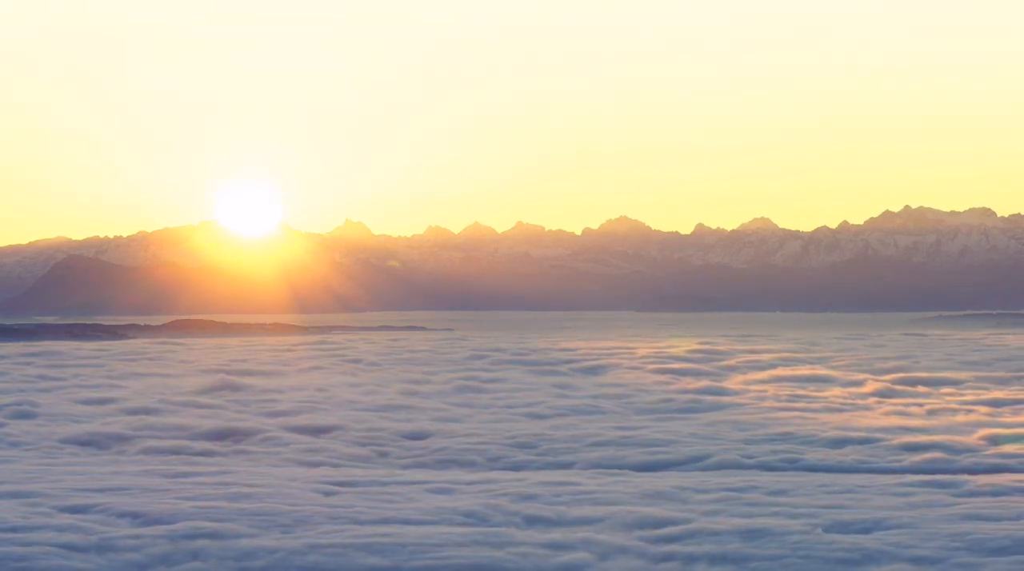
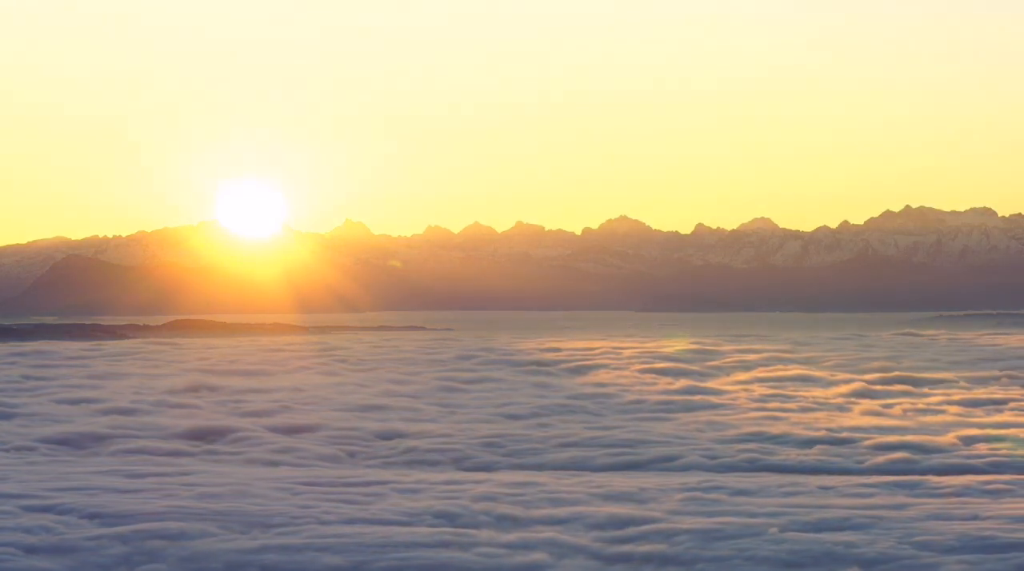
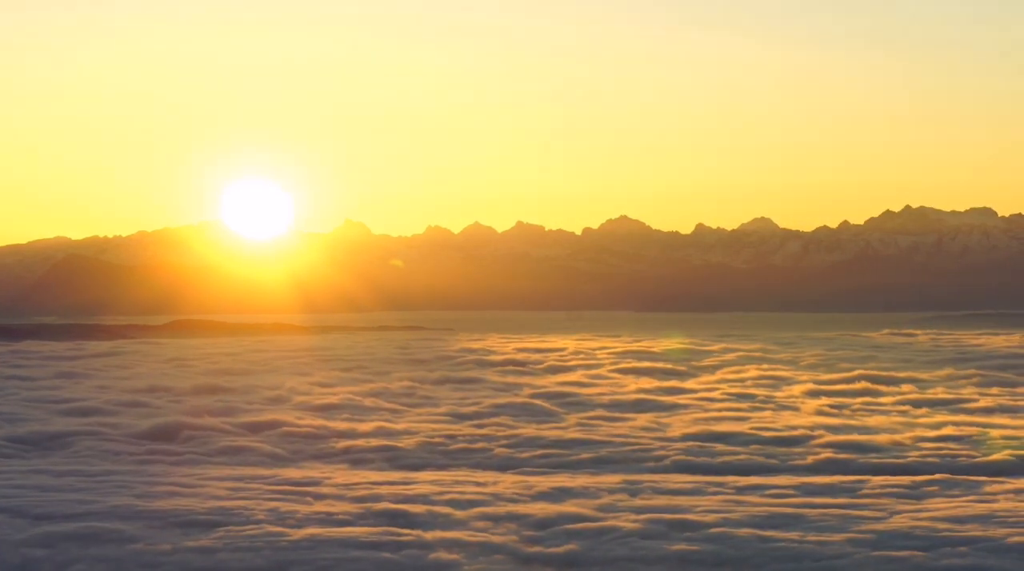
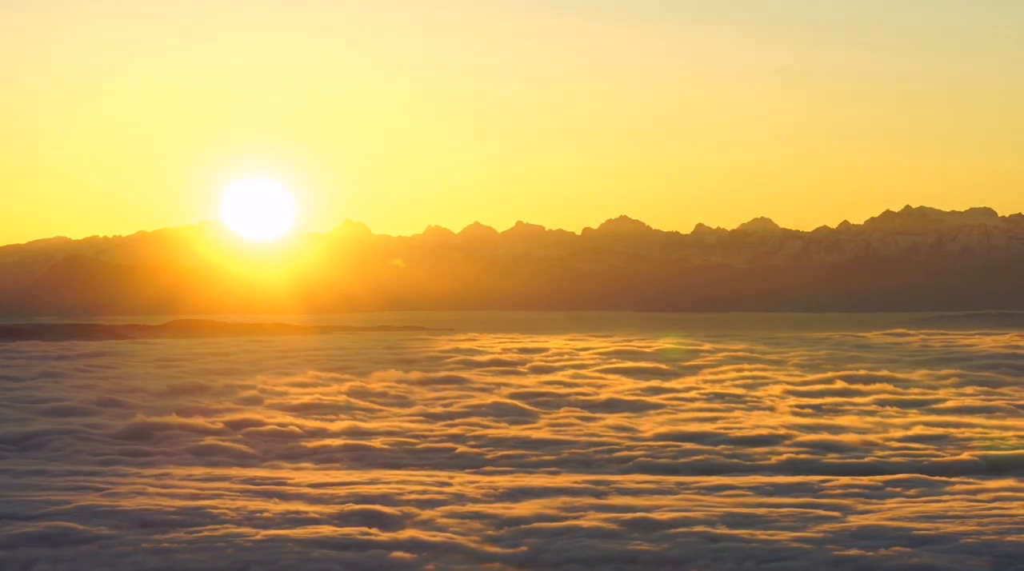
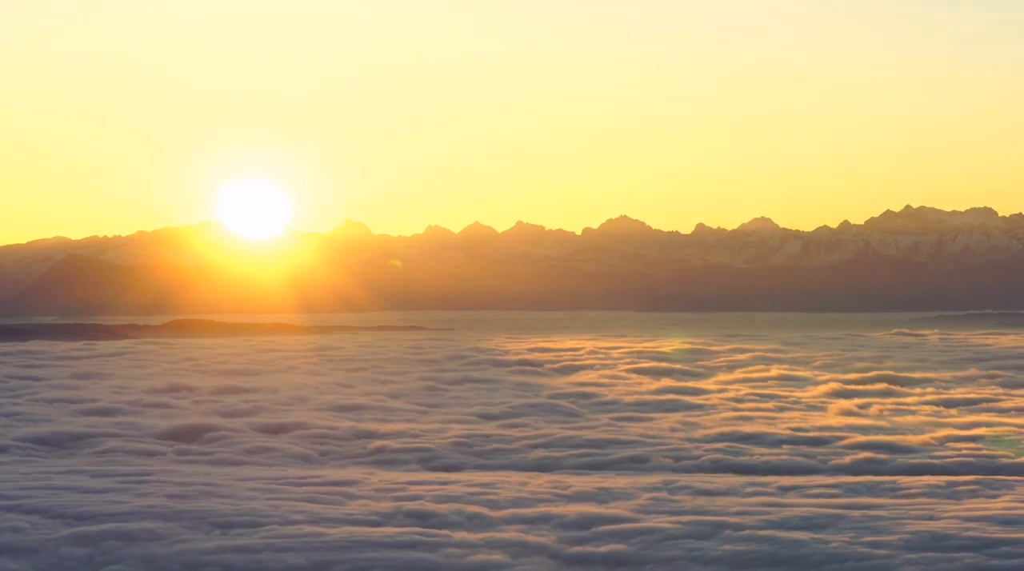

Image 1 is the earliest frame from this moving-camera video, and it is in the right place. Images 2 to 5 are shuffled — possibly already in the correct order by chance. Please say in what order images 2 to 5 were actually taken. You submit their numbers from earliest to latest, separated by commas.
2, 5, 3, 4
